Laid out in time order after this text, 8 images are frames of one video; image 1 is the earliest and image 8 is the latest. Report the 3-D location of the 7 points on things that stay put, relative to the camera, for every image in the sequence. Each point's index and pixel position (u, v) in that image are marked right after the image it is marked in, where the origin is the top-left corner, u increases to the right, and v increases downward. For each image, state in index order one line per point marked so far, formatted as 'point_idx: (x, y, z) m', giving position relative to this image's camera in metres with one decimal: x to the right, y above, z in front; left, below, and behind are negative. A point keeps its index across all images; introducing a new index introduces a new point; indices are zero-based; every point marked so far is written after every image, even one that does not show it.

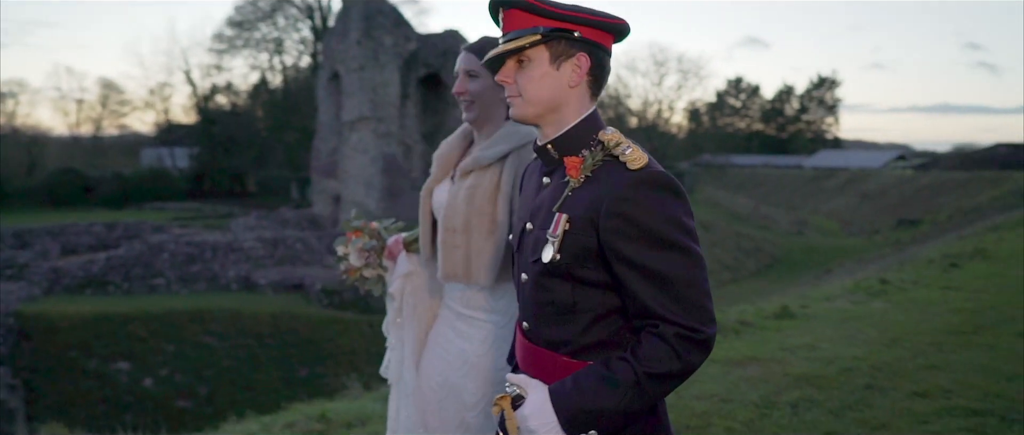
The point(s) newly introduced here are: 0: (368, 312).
0: (-3.0, -1.9, +14.9) m
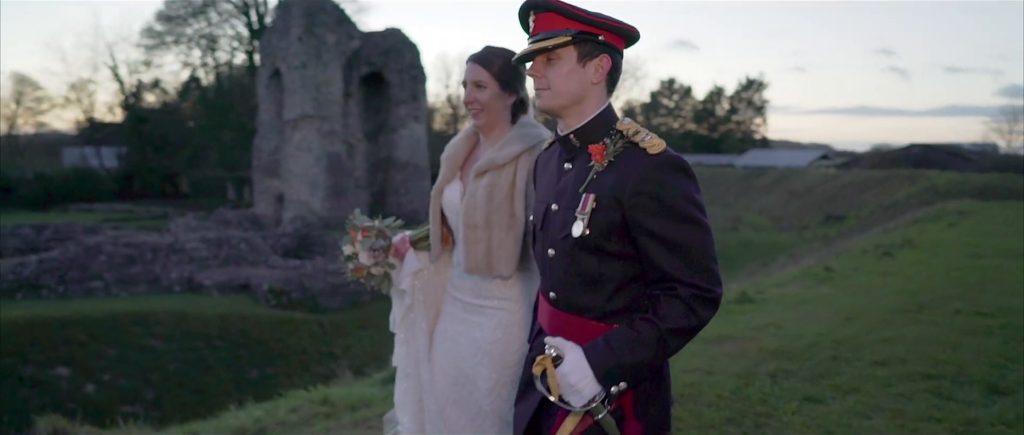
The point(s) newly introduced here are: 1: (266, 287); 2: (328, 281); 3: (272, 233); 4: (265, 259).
0: (-4.0, -1.9, +14.8) m
1: (-5.1, -1.4, +15.1) m
2: (-3.9, -1.3, +15.5) m
3: (-6.1, -0.4, +18.8) m
4: (-5.7, -0.9, +16.8) m
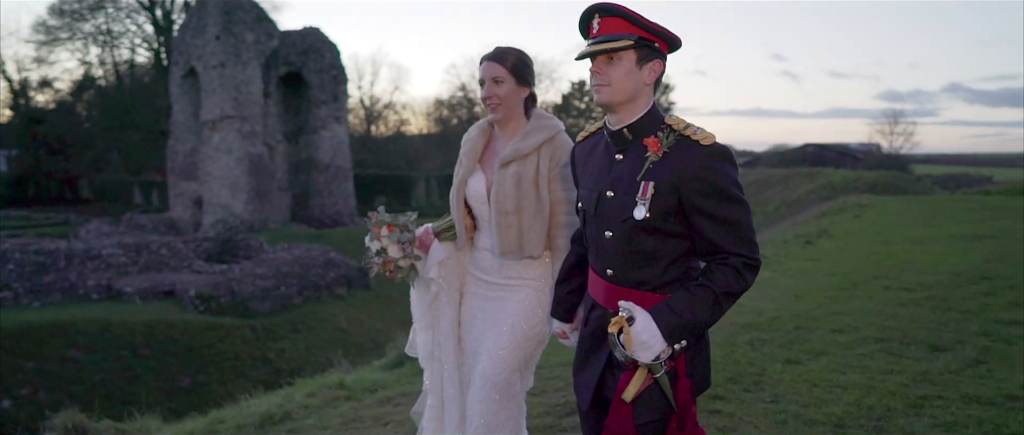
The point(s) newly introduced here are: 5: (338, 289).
0: (-5.3, -2.0, +14.5) m
1: (-6.4, -1.5, +14.6) m
2: (-5.3, -1.4, +15.2) m
3: (-7.9, -0.5, +18.2) m
4: (-7.3, -1.0, +16.3) m
5: (-3.9, -1.6, +16.4) m
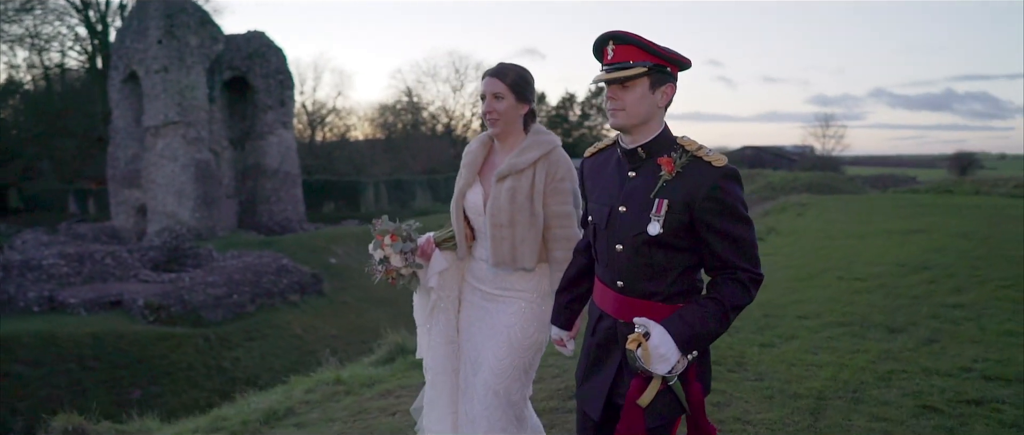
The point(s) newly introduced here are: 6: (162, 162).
0: (-6.1, -2.1, +14.2) m
1: (-7.3, -1.6, +14.2) m
2: (-6.2, -1.5, +14.9) m
3: (-9.1, -0.7, +17.7) m
4: (-8.3, -1.2, +15.9) m
5: (-4.9, -1.8, +16.2) m
6: (-9.5, +1.5, +19.7) m
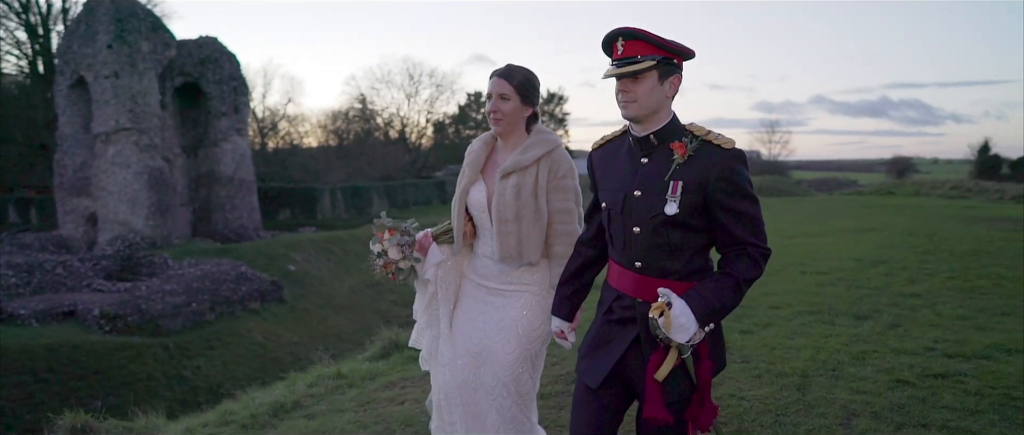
0: (-6.8, -2.2, +13.9) m
1: (-8.0, -1.8, +13.9) m
2: (-6.9, -1.7, +14.6) m
3: (-10.0, -0.9, +17.3) m
4: (-9.1, -1.4, +15.5) m
5: (-5.8, -1.9, +16.0) m
6: (-10.6, +1.3, +19.2) m
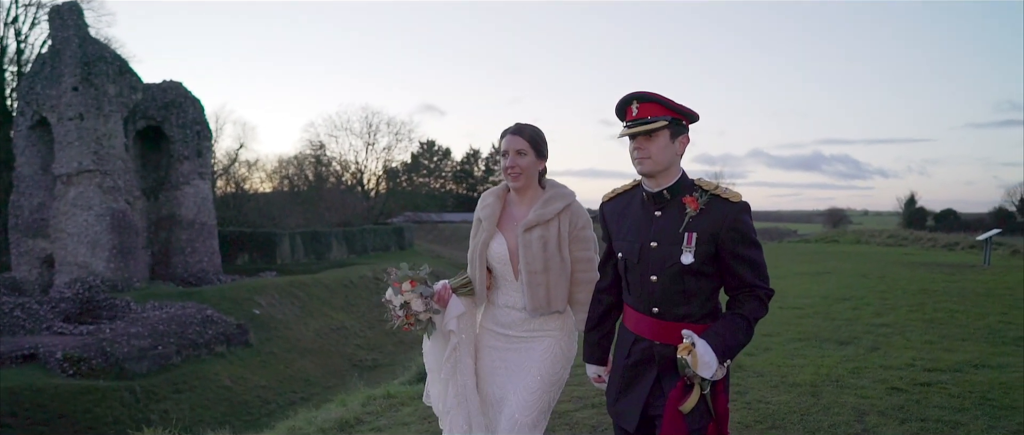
0: (-7.4, -3.0, +13.7) m
1: (-8.5, -2.6, +13.6) m
2: (-7.5, -2.5, +14.4) m
3: (-10.8, -1.9, +16.9) m
4: (-9.7, -2.3, +15.1) m
5: (-6.4, -2.8, +15.9) m
6: (-11.5, +0.2, +18.9) m
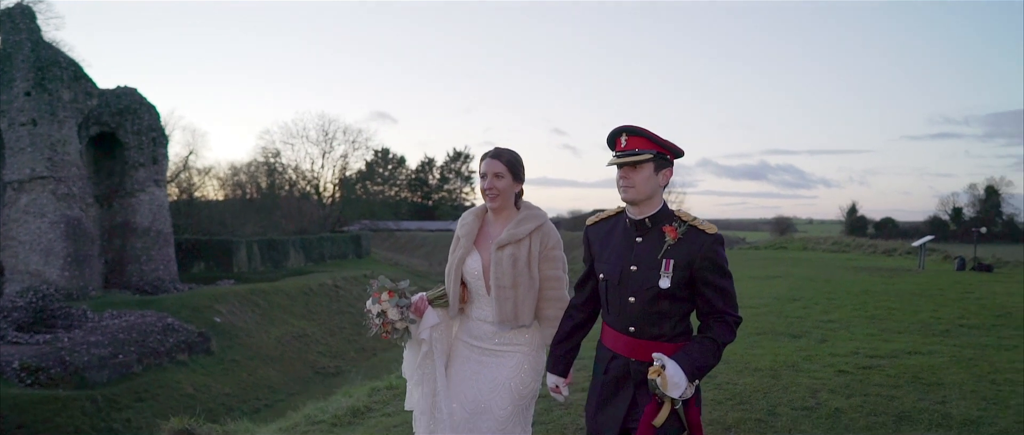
0: (-8.0, -3.2, +13.6) m
1: (-9.2, -2.7, +13.4) m
2: (-8.2, -2.7, +14.3) m
3: (-11.6, -2.1, +16.5) m
4: (-10.4, -2.4, +14.8) m
5: (-7.3, -3.0, +15.8) m
6: (-12.5, 0.0, +18.5) m
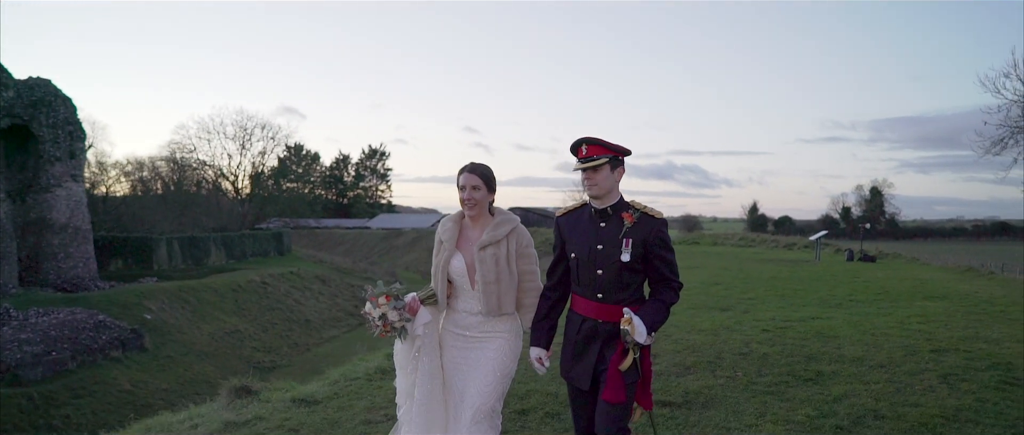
0: (-9.1, -3.1, +13.4) m
1: (-10.3, -2.6, +13.1) m
2: (-9.4, -2.6, +14.1) m
3: (-13.1, -2.0, +15.9) m
4: (-11.7, -2.3, +14.4) m
5: (-8.7, -2.9, +15.7) m
6: (-14.1, +0.1, +17.8) m
